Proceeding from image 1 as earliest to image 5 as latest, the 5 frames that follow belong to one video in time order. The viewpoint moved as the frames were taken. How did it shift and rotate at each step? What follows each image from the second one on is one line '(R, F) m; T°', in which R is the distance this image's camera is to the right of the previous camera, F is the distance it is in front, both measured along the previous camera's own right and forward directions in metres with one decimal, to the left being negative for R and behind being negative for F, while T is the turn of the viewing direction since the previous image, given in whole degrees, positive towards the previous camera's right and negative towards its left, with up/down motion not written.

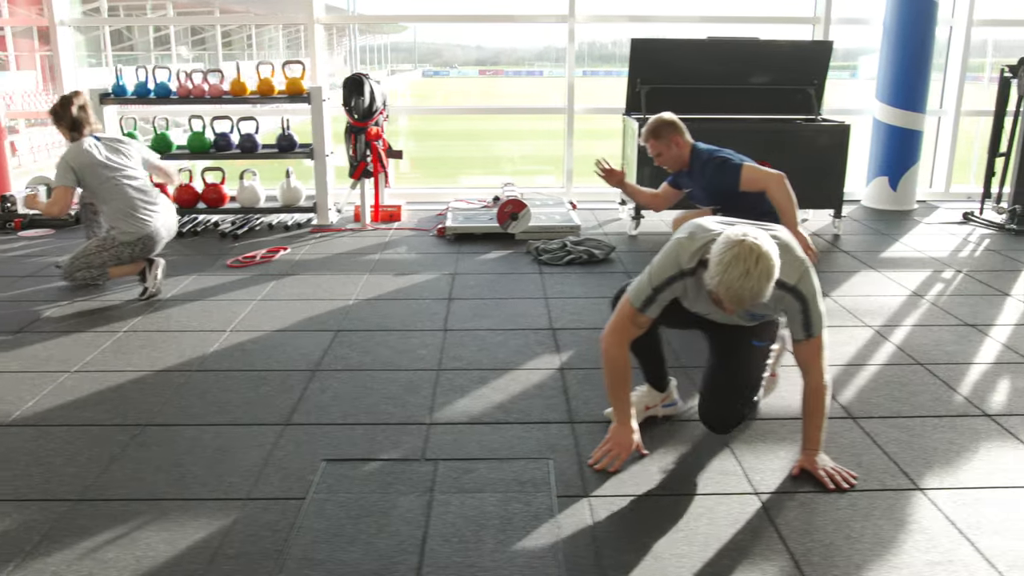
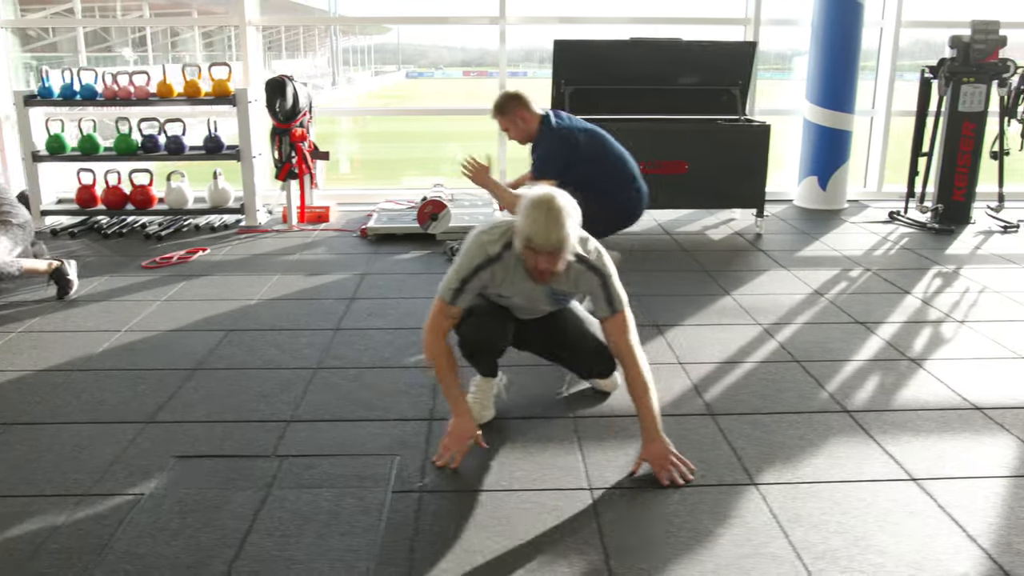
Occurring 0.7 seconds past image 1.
(+0.5, 0.0) m; 0°
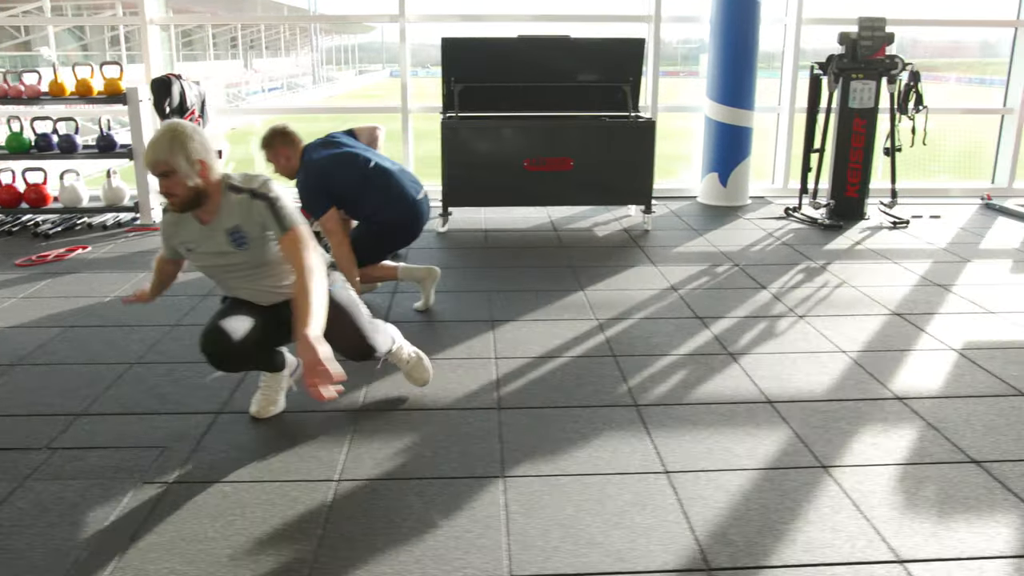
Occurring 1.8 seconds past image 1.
(+0.8, 0.0) m; 0°
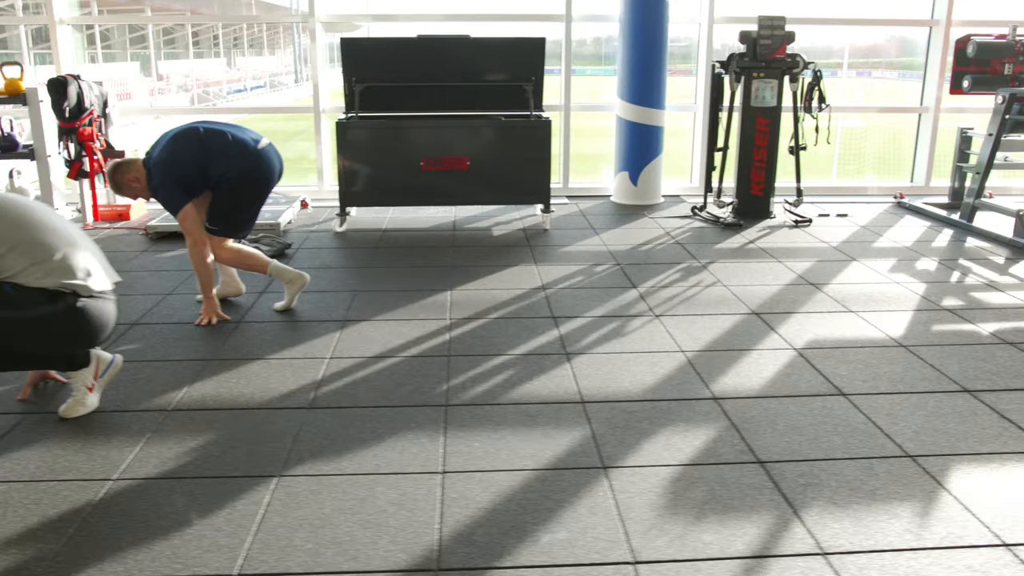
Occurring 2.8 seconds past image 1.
(+0.7, 0.0) m; 0°
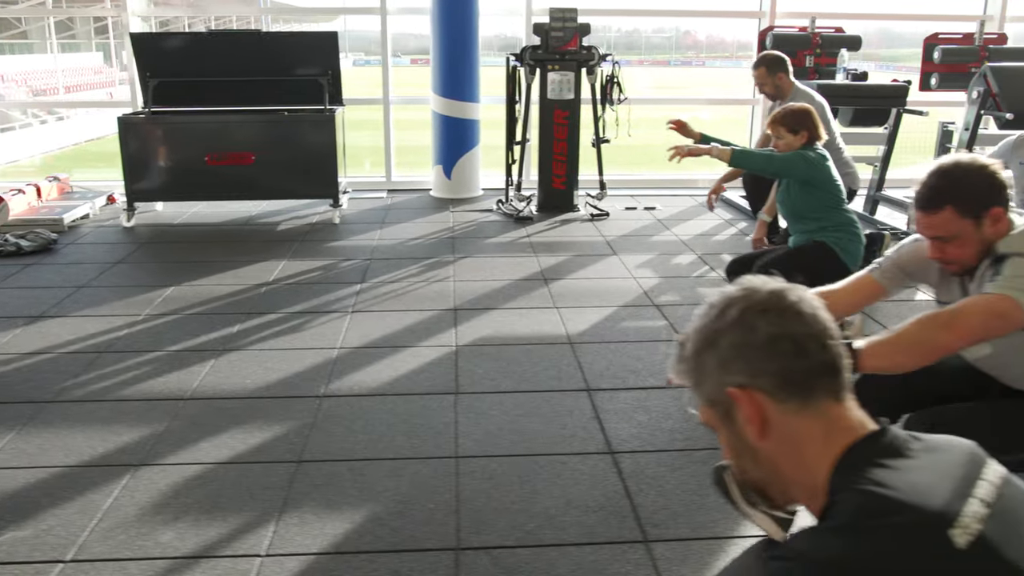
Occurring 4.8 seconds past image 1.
(+1.6, 0.0) m; -2°
